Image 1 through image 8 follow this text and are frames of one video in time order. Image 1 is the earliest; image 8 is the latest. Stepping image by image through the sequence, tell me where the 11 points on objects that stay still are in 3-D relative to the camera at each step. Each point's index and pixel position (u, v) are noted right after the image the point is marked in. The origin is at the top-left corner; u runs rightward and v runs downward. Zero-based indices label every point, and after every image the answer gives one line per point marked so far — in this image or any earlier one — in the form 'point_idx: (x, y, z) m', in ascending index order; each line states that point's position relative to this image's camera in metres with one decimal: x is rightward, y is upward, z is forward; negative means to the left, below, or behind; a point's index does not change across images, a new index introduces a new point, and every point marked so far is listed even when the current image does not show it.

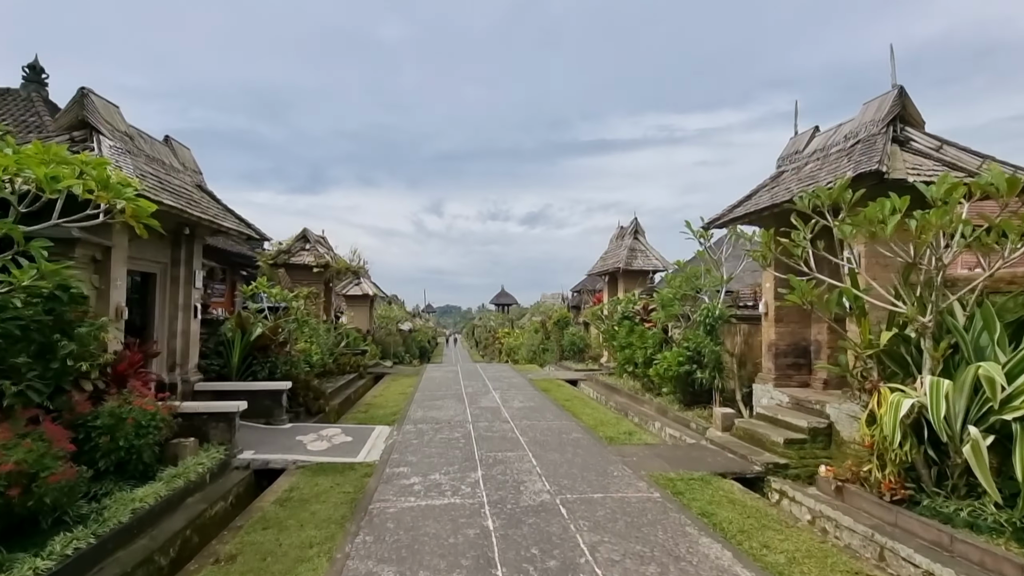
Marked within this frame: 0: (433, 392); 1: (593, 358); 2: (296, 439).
0: (-1.4, -1.9, +9.5) m
1: (+2.3, -2.0, +14.8) m
2: (-2.3, -1.6, +5.7) m
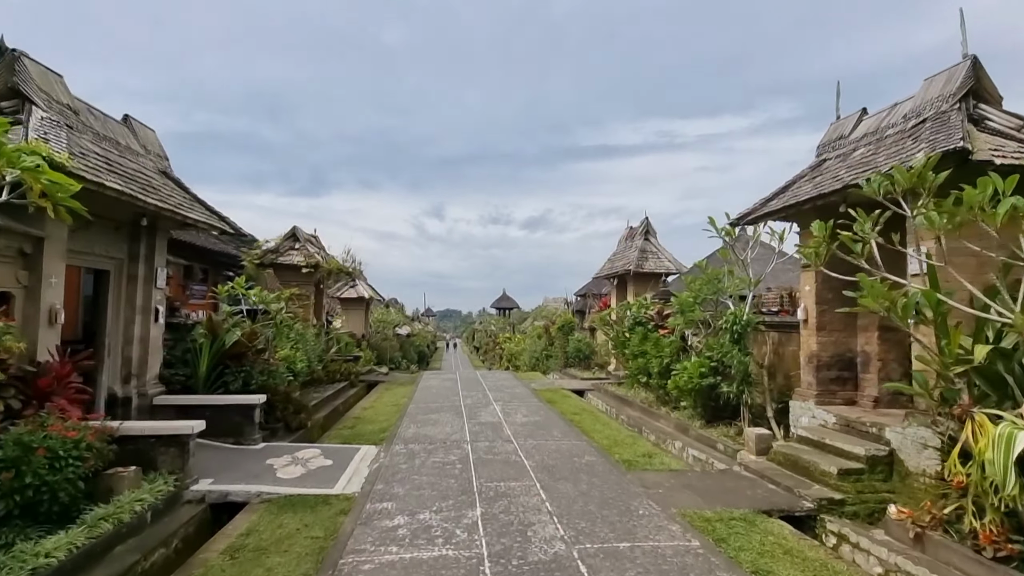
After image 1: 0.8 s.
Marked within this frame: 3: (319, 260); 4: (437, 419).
0: (-1.4, -1.9, +8.8) m
1: (+2.3, -2.1, +14.1) m
2: (-2.3, -1.6, +5.0) m
3: (-4.0, +0.6, +11.1) m
4: (-1.0, -1.8, +7.3) m
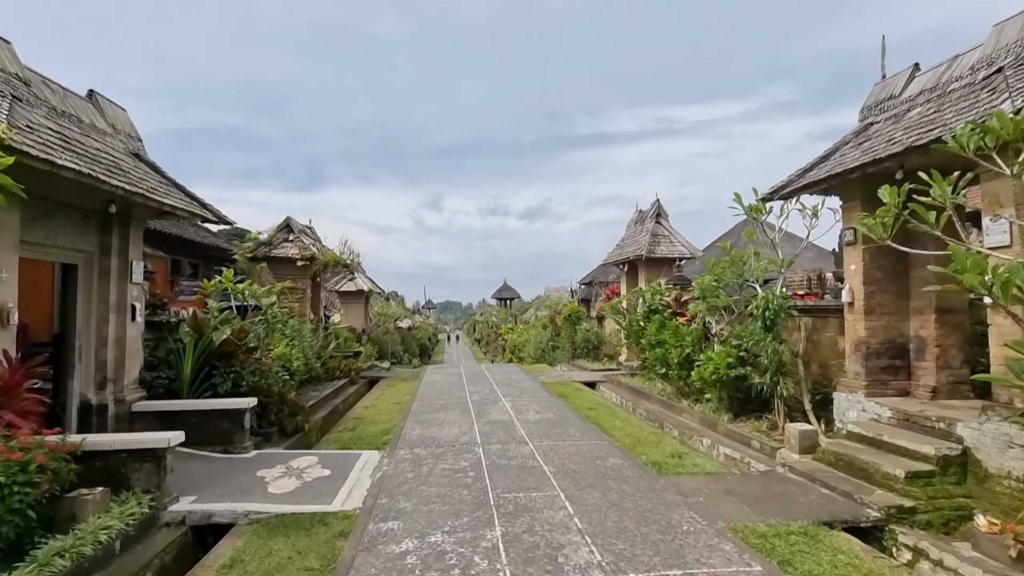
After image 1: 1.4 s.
0: (-1.2, -1.8, +8.3) m
1: (+2.5, -1.7, +13.6) m
2: (-2.1, -1.6, +4.5) m
3: (-3.9, +0.7, +10.6) m
4: (-0.9, -1.7, +6.8) m
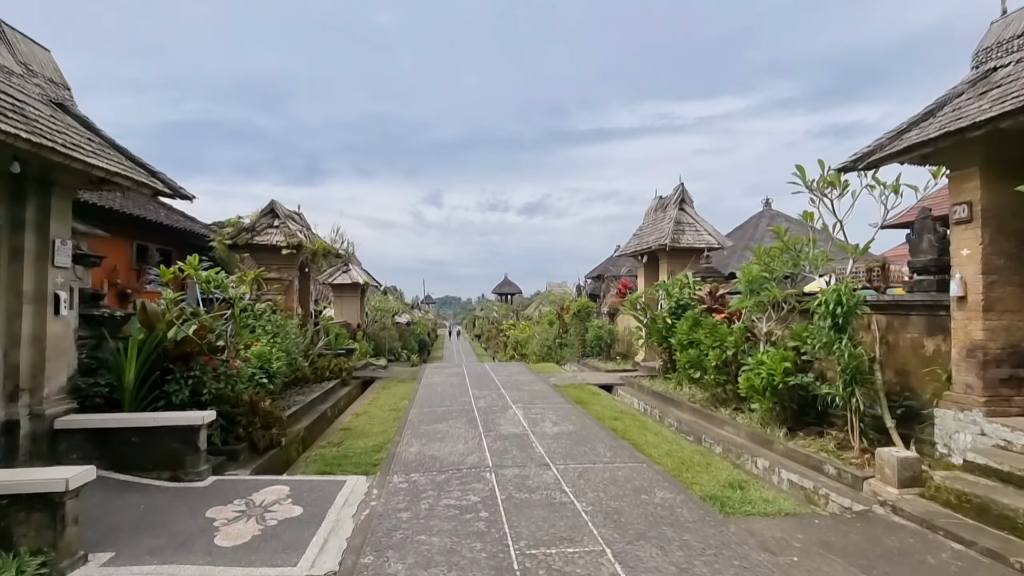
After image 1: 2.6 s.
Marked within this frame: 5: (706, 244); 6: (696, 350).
0: (-1.1, -1.6, +7.2) m
1: (+2.6, -1.6, +12.6) m
2: (-2.0, -1.5, +3.4) m
3: (-3.8, +0.9, +9.5) m
4: (-0.7, -1.6, +5.8) m
5: (+3.4, +0.8, +9.4) m
6: (+2.4, -0.8, +7.0) m
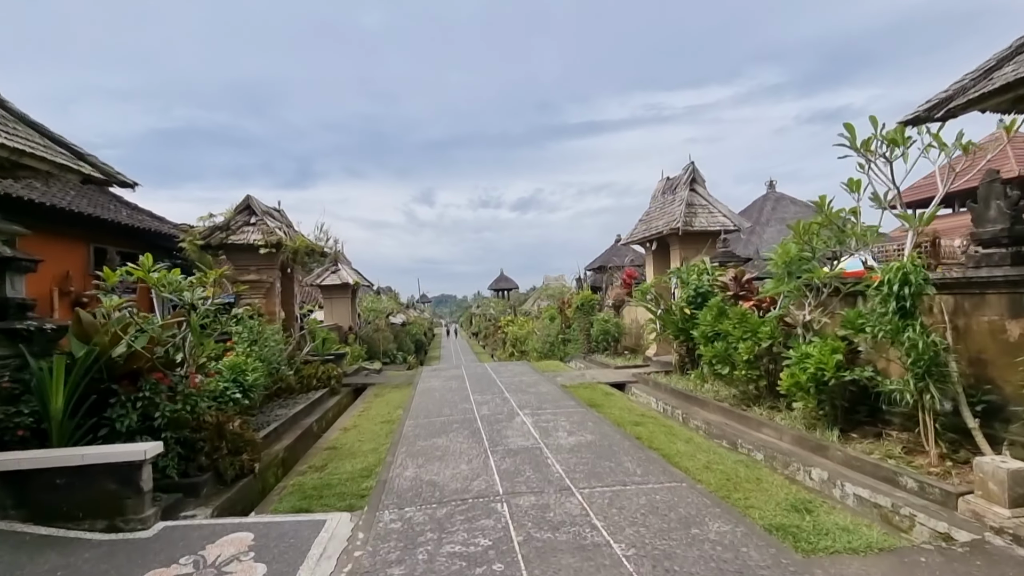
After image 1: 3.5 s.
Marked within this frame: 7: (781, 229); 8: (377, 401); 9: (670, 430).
0: (-1.0, -1.6, +6.5) m
1: (+2.6, -1.4, +11.8) m
2: (-1.9, -1.5, +2.7) m
3: (-3.8, +0.8, +8.7) m
4: (-0.6, -1.5, +5.0) m
5: (+3.4, +1.0, +8.7) m
6: (+2.5, -0.6, +6.2) m
7: (+8.7, +1.9, +17.2) m
8: (-2.1, -1.7, +8.2) m
9: (+1.7, -1.5, +5.6) m
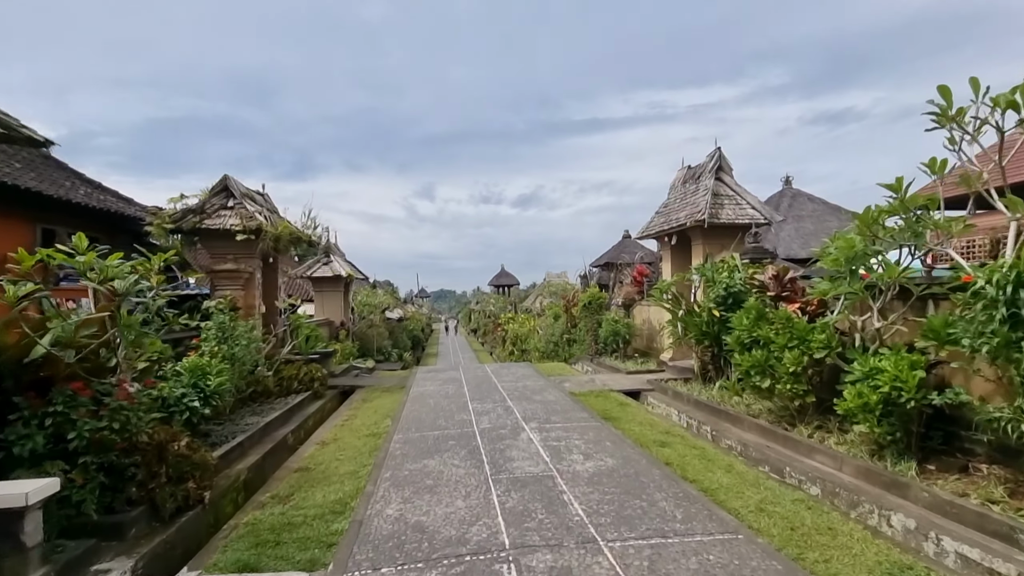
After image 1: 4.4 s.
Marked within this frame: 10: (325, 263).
0: (-0.9, -1.5, +5.6) m
1: (+2.7, -1.3, +11.0) m
2: (-1.8, -1.4, +1.8) m
3: (-3.7, +1.0, +7.8) m
4: (-0.6, -1.5, +4.2) m
5: (+3.5, +1.0, +7.8) m
6: (+2.5, -0.6, +5.4) m
7: (+8.8, +1.9, +16.3) m
8: (-2.0, -1.6, +7.4) m
9: (+1.7, -1.5, +4.8) m
10: (-5.0, +0.7, +14.2) m
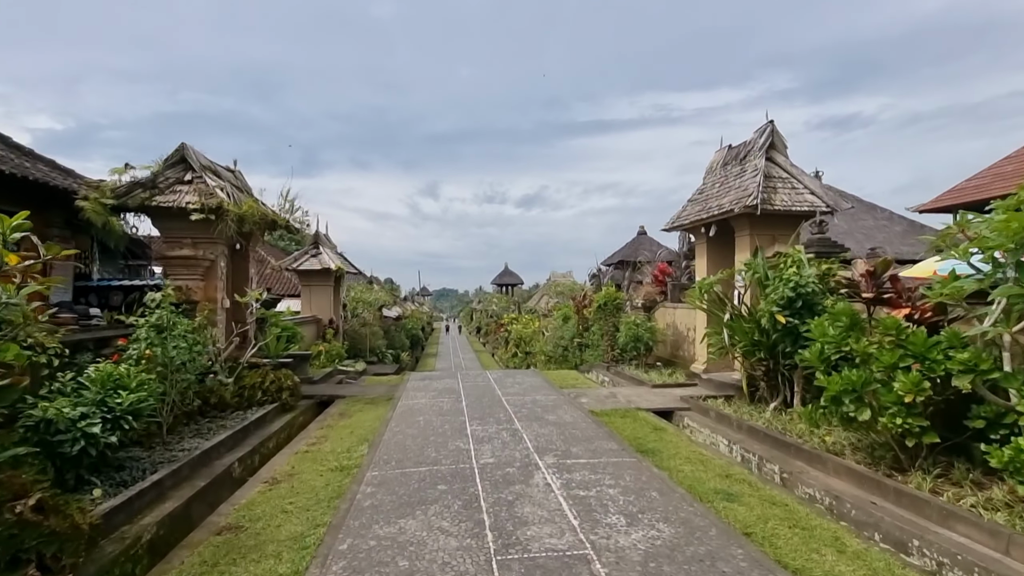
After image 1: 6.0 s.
0: (-0.8, -1.4, +4.3) m
1: (+2.8, -1.3, +9.6) m
2: (-1.7, -1.3, +0.5) m
3: (-3.6, +1.1, +6.5) m
4: (-0.5, -1.4, +2.8) m
5: (+3.6, +1.0, +6.4) m
6: (+2.6, -0.6, +4.0) m
7: (+9.0, +1.8, +14.9) m
8: (-2.0, -1.5, +6.1) m
9: (+1.8, -1.5, +3.4) m
10: (-4.8, +0.8, +12.9) m
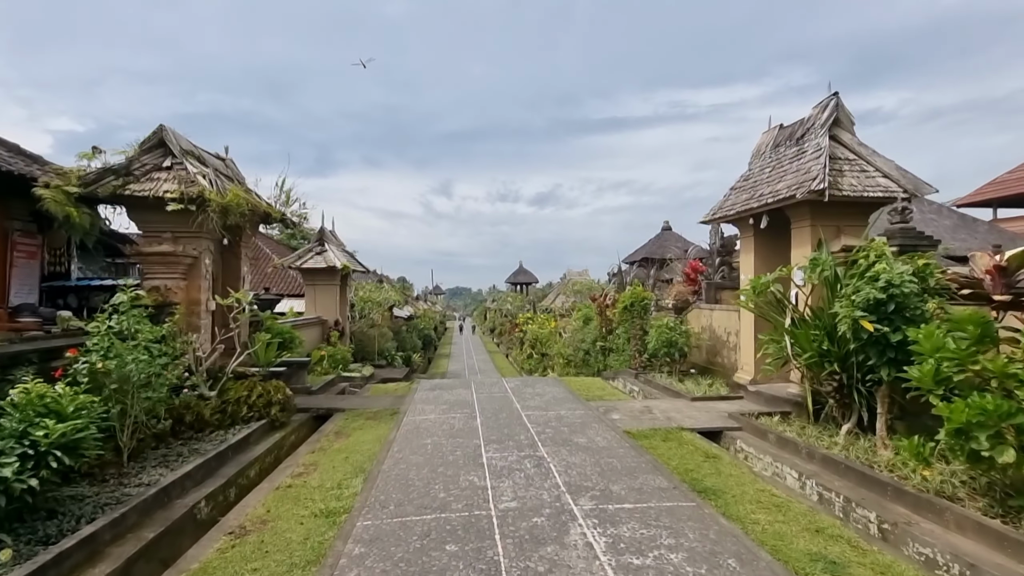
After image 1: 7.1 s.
0: (-0.7, -1.4, +3.4) m
1: (+3.1, -1.3, +8.7) m
2: (-1.7, -1.4, -0.3) m
3: (-3.3, +1.1, +5.7) m
4: (-0.3, -1.4, +2.0) m
5: (+3.9, +1.0, +5.5) m
6: (+2.8, -0.6, +3.1) m
7: (+9.4, +1.8, +13.8) m
8: (-1.7, -1.6, +5.2) m
9: (+1.9, -1.5, +2.5) m
10: (-4.4, +0.8, +12.1) m
